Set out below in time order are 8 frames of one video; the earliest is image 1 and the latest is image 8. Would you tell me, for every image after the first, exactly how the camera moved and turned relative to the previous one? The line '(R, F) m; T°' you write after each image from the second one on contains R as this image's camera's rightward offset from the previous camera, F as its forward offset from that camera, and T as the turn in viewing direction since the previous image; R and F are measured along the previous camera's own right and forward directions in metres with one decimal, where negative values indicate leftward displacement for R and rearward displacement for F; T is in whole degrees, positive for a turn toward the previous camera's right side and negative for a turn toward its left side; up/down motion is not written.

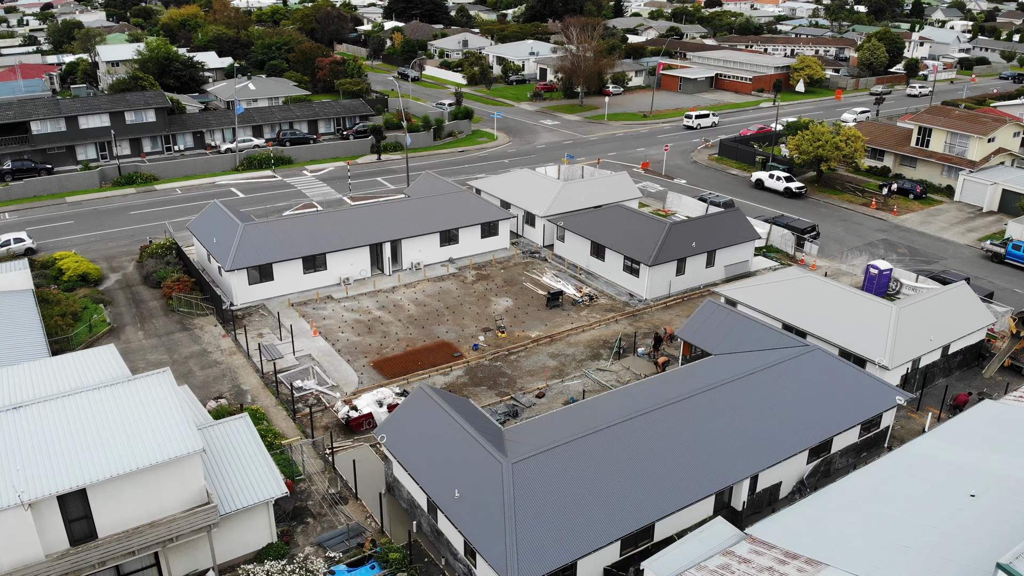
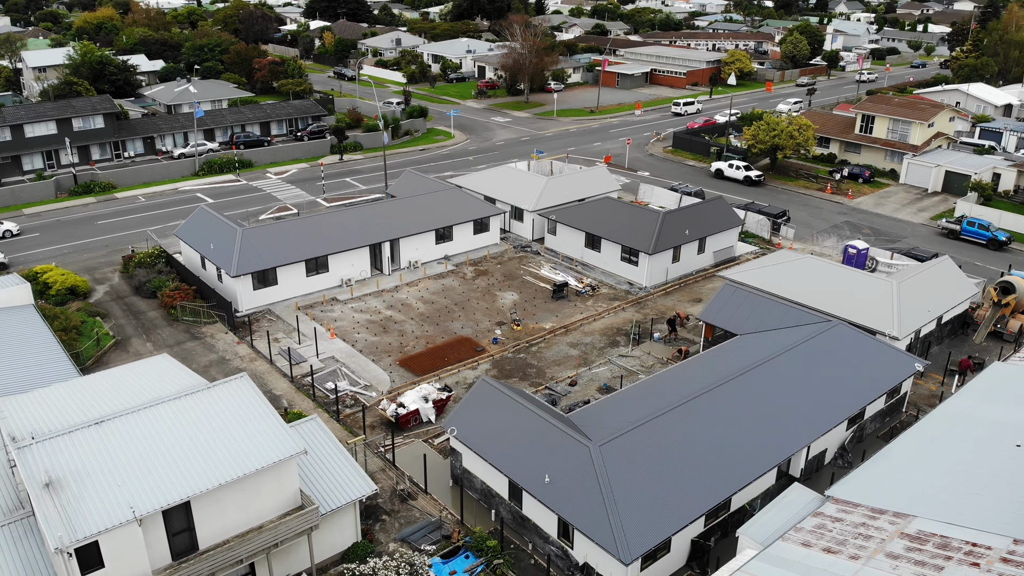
(-4.3, -0.4) m; +6°
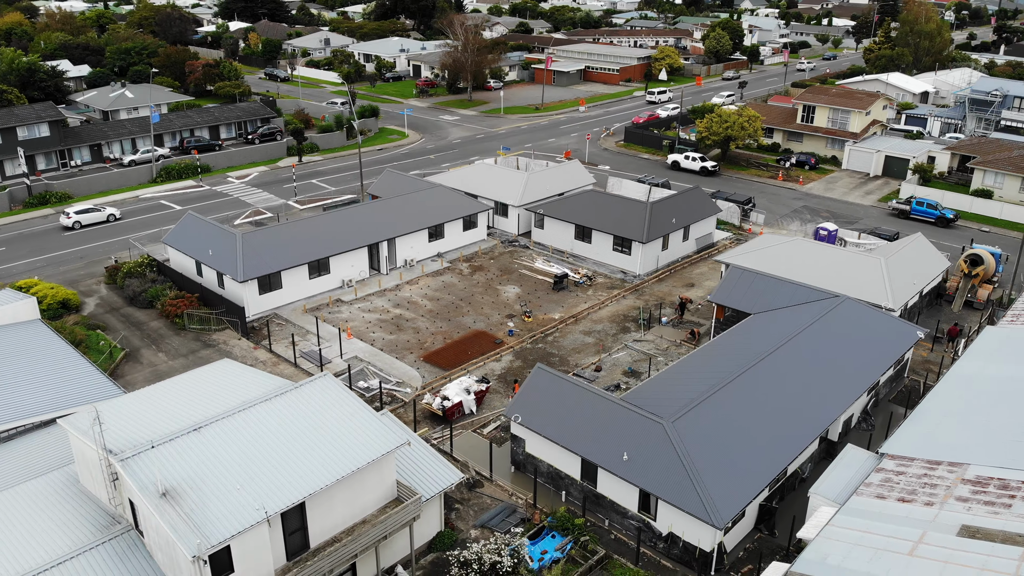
(-4.4, -0.6) m; +6°
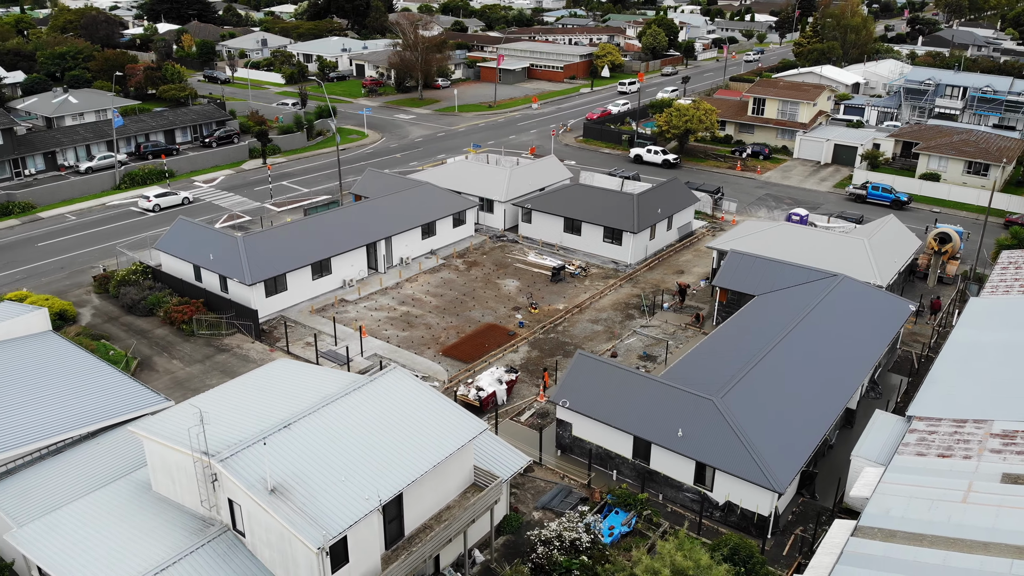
(-3.8, -0.7) m; +5°
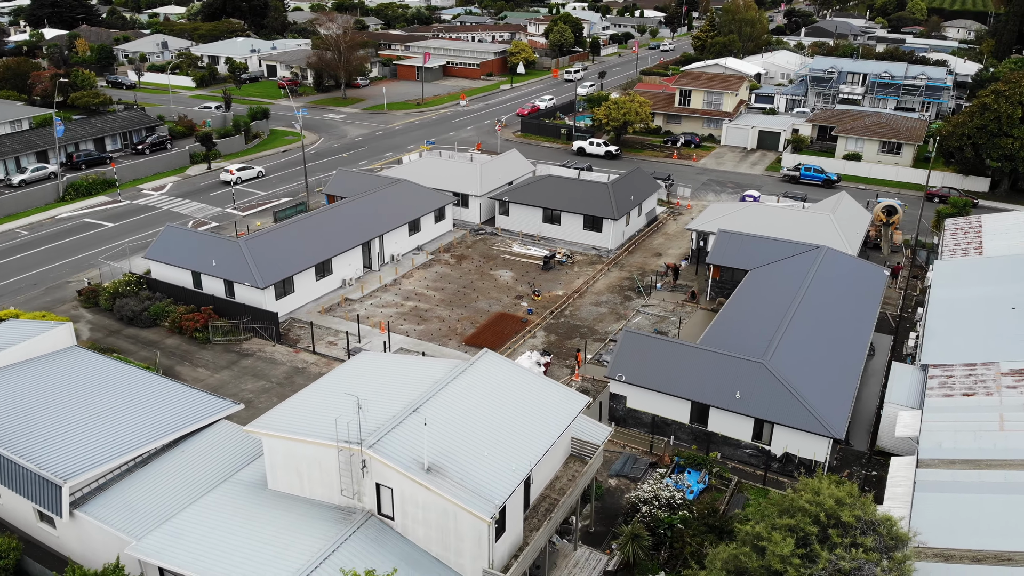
(-5.7, -1.0) m; +8°
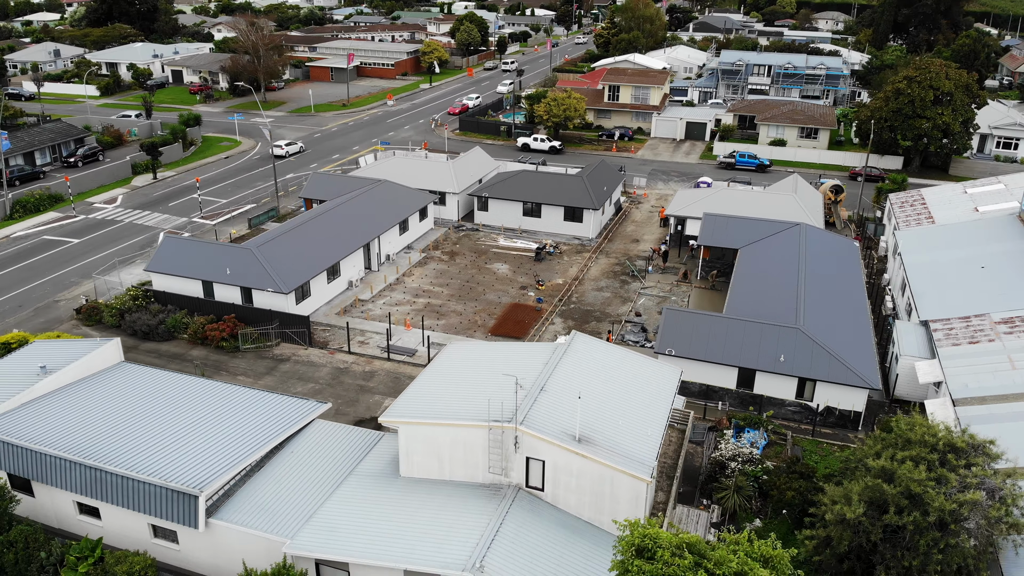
(-6.3, -1.1) m; +9°
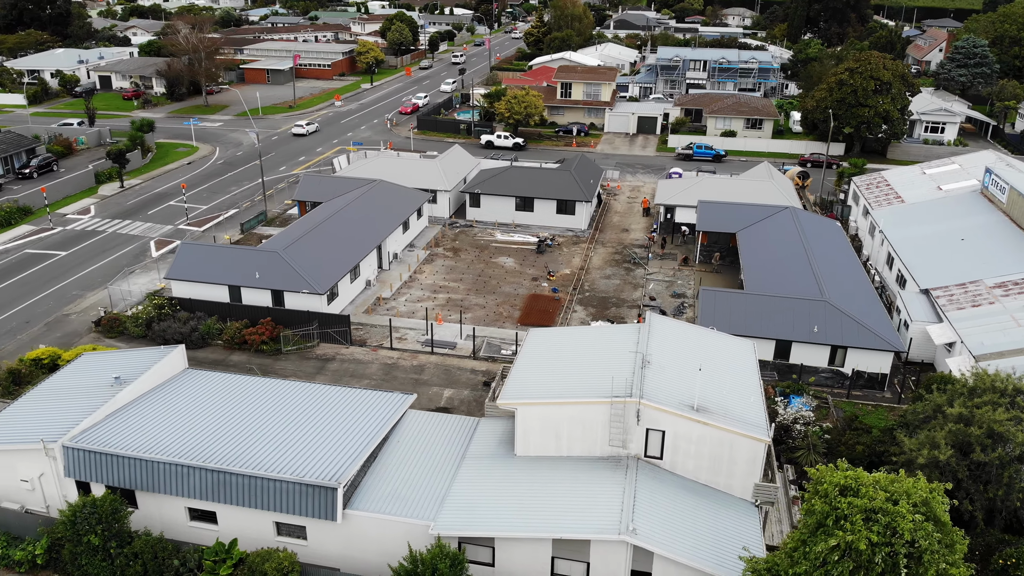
(-5.6, -1.0) m; +7°
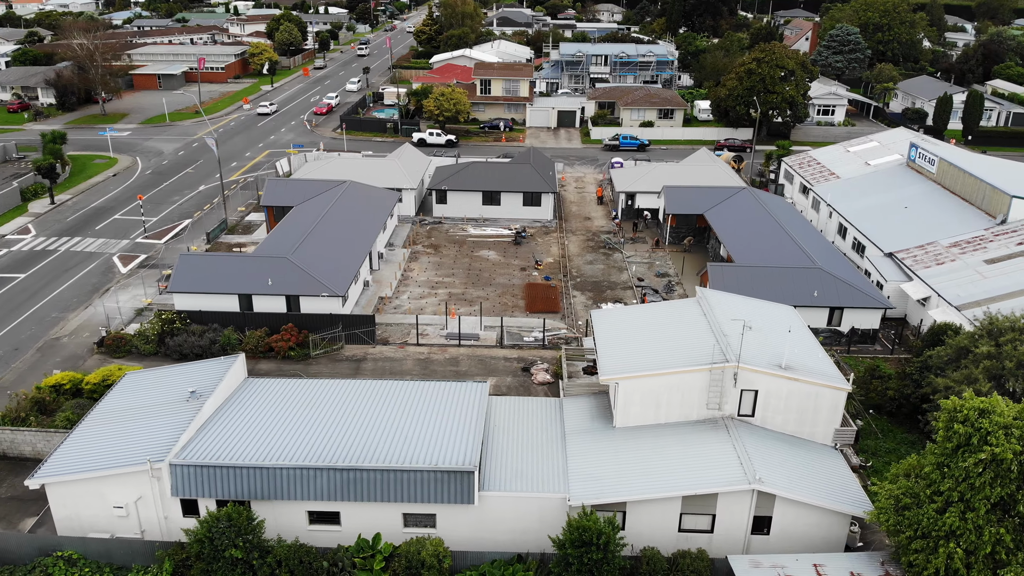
(-6.9, -0.7) m; +10°
